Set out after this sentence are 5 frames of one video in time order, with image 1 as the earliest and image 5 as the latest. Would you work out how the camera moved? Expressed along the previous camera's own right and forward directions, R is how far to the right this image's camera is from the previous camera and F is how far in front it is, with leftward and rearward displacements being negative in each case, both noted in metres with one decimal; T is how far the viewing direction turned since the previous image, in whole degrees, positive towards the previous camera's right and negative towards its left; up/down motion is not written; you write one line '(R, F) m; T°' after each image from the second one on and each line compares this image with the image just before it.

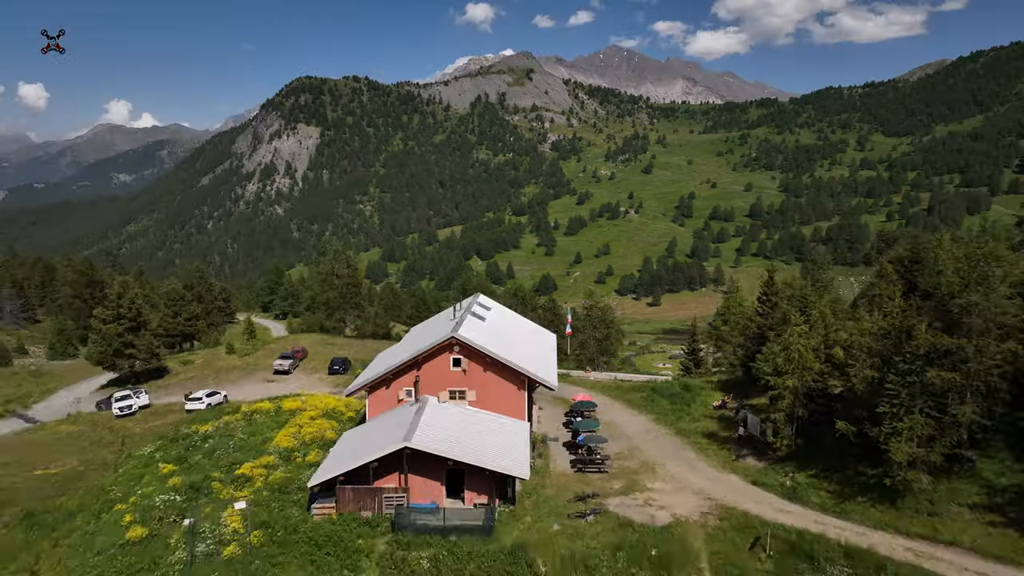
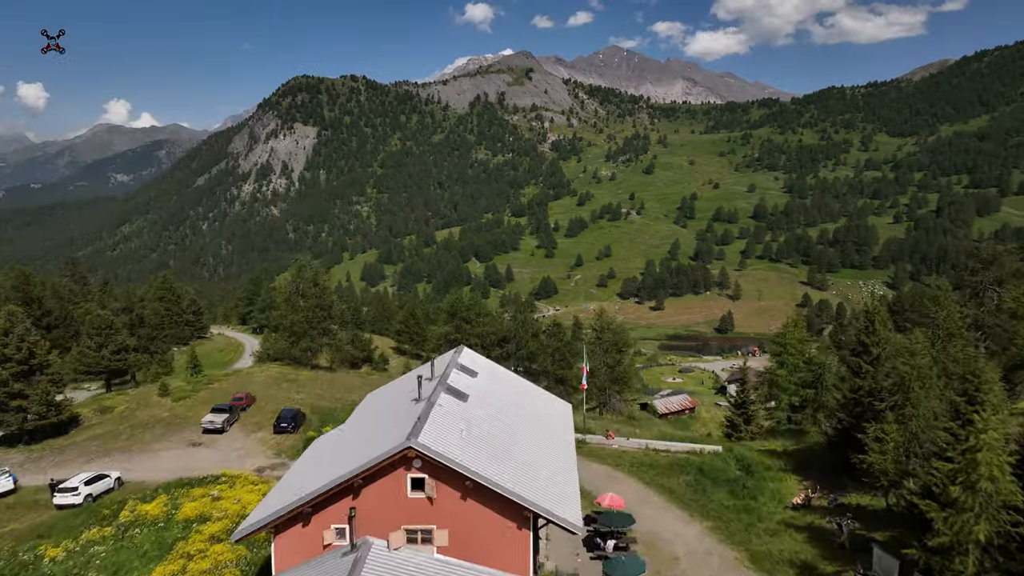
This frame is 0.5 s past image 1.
(+0.1, +7.8) m; 0°
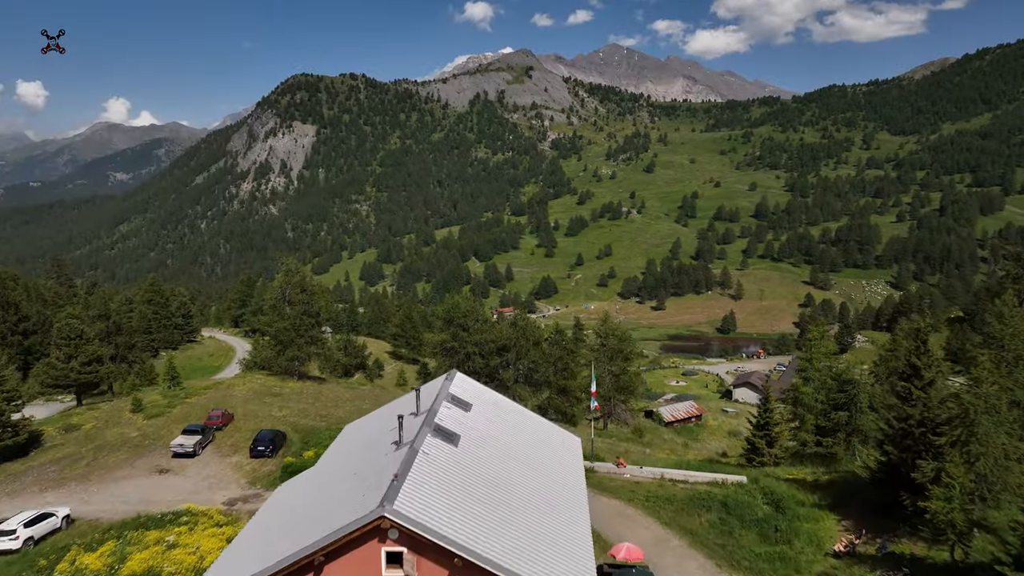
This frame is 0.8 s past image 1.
(0.0, +2.5) m; 0°
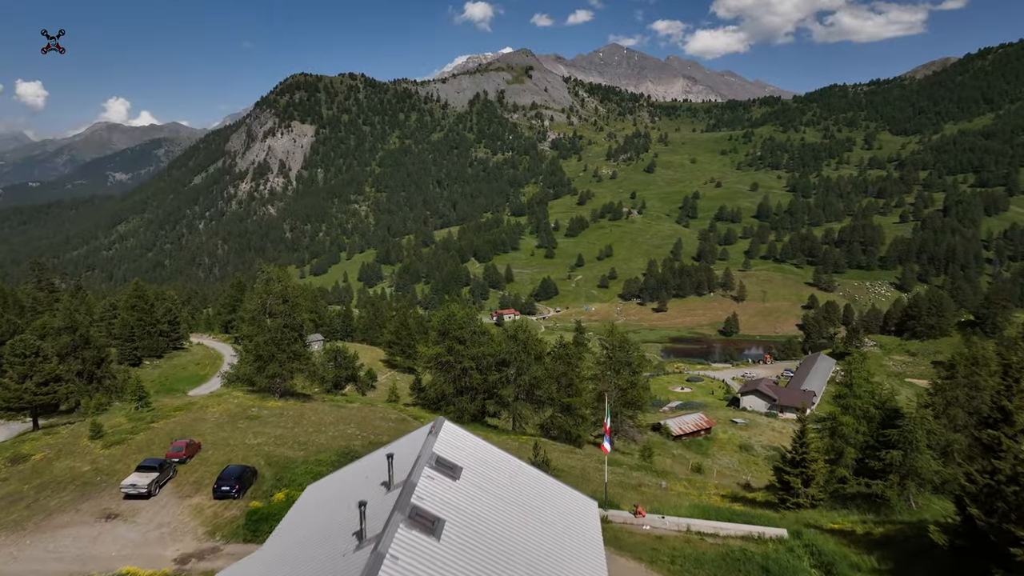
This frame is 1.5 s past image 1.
(0.0, +3.1) m; 0°
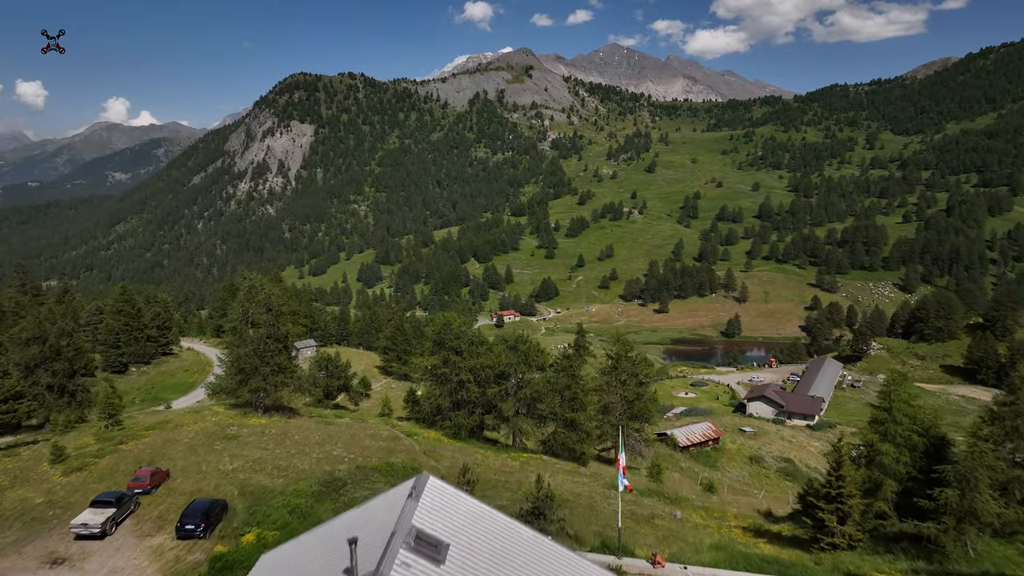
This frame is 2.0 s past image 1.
(0.0, +2.4) m; 0°
